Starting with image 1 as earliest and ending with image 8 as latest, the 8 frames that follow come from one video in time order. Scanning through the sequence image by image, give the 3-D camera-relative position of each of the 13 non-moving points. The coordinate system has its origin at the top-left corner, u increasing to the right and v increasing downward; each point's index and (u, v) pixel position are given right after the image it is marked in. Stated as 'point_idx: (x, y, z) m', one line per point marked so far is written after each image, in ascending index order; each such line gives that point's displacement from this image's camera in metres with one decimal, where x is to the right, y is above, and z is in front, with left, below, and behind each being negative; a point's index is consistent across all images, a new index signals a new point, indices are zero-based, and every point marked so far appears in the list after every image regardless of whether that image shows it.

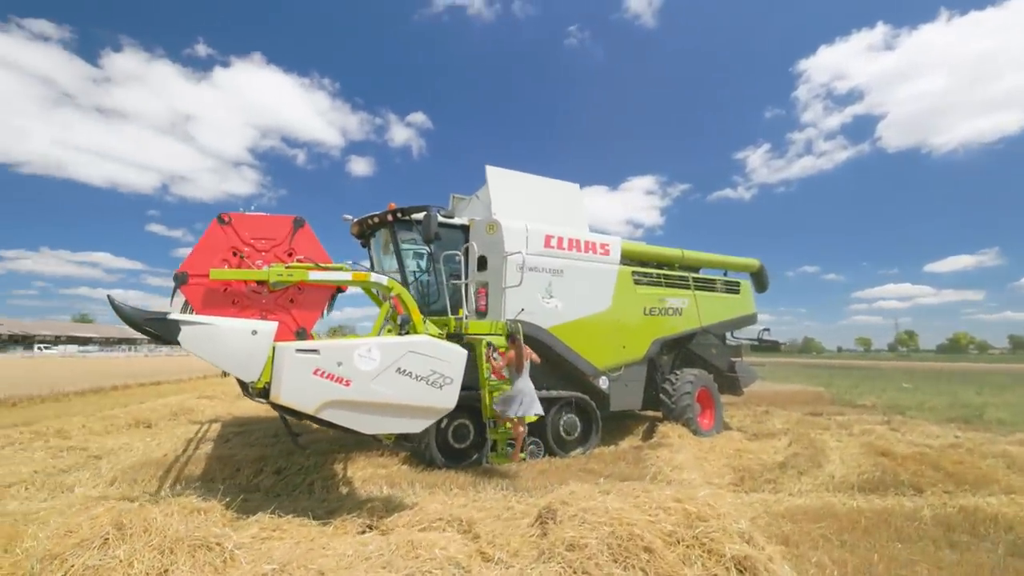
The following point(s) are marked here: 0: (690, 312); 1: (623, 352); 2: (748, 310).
0: (+3.4, -0.5, +8.9) m
1: (+1.9, -1.1, +8.0) m
2: (+5.0, -0.5, +10.0) m
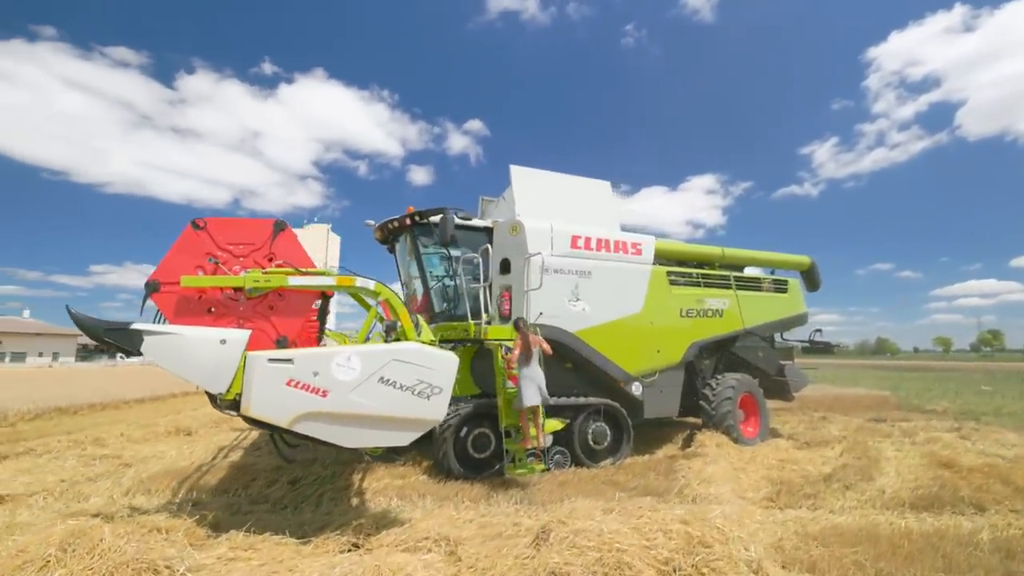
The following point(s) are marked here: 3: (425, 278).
0: (+3.8, -0.4, +8.3) m
1: (+2.3, -1.1, +7.4) m
2: (+5.5, -0.4, +9.1) m
3: (-1.3, +0.1, +6.9) m
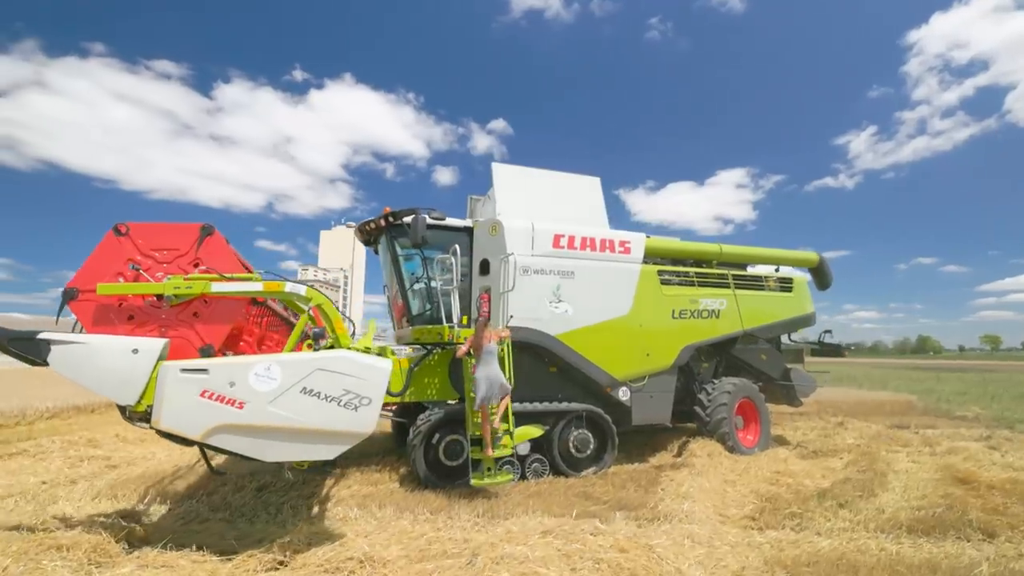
0: (+3.6, -0.4, +7.9) m
1: (+2.0, -1.1, +7.1) m
2: (+5.4, -0.4, +8.6) m
3: (-1.6, +0.1, +6.8) m
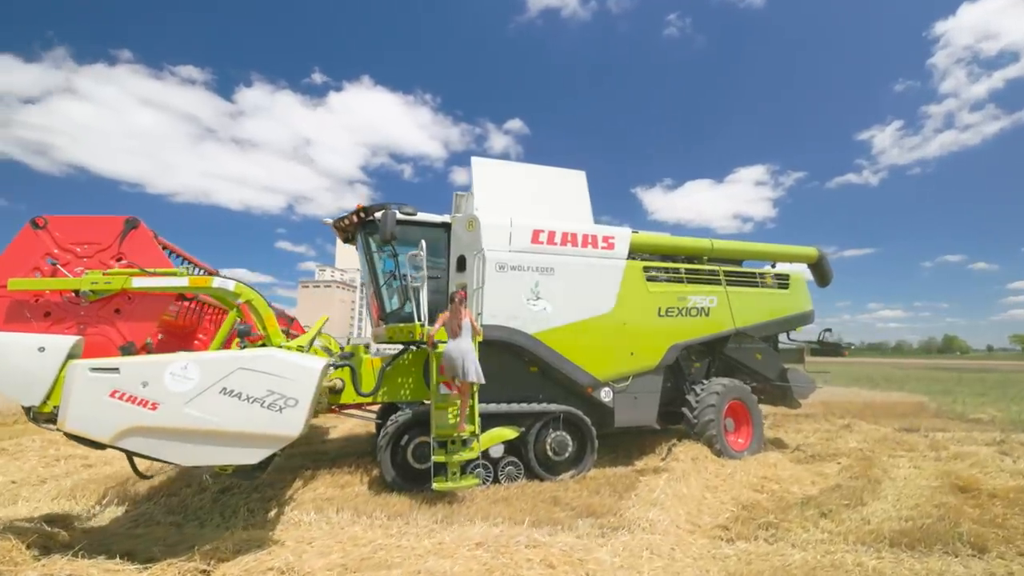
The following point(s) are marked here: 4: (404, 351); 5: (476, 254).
0: (+3.3, -0.4, +7.5) m
1: (+1.7, -1.0, +6.8) m
2: (+5.1, -0.3, +8.2) m
3: (-1.9, +0.1, +6.6) m
4: (-1.4, -0.8, +6.3) m
5: (-0.5, +0.5, +6.3) m
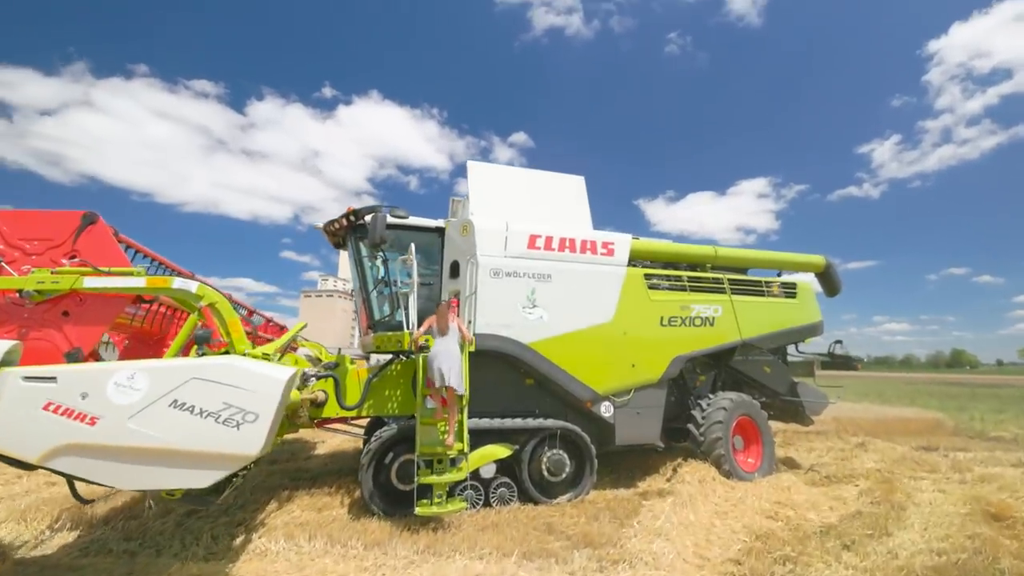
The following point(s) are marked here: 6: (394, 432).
0: (+3.3, -0.5, +7.1) m
1: (+1.6, -1.1, +6.4) m
2: (+5.0, -0.5, +7.8) m
3: (-2.0, 0.0, +6.2) m
4: (-1.5, -0.9, +5.9) m
5: (-0.5, +0.4, +5.9) m
6: (-1.3, -1.6, +5.2) m
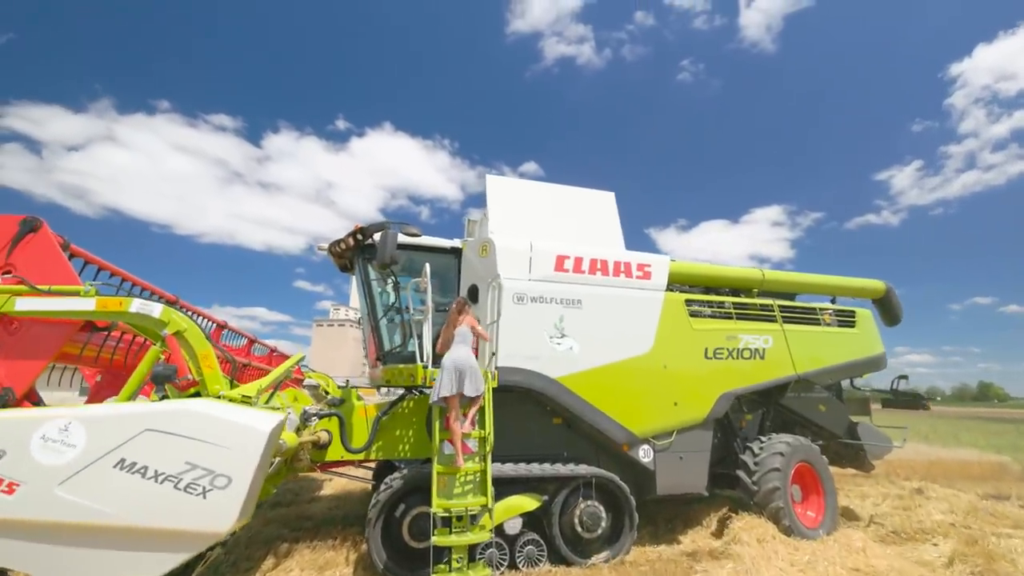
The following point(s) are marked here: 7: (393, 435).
0: (+3.6, -0.9, +6.4) m
1: (+2.0, -1.5, +5.7) m
2: (+5.4, -0.9, +7.1) m
3: (-1.6, -0.3, +5.7) m
4: (-1.2, -1.2, +5.3) m
5: (-0.2, +0.1, +5.4) m
6: (-1.0, -1.8, +4.5) m
7: (-1.3, -1.6, +5.2) m
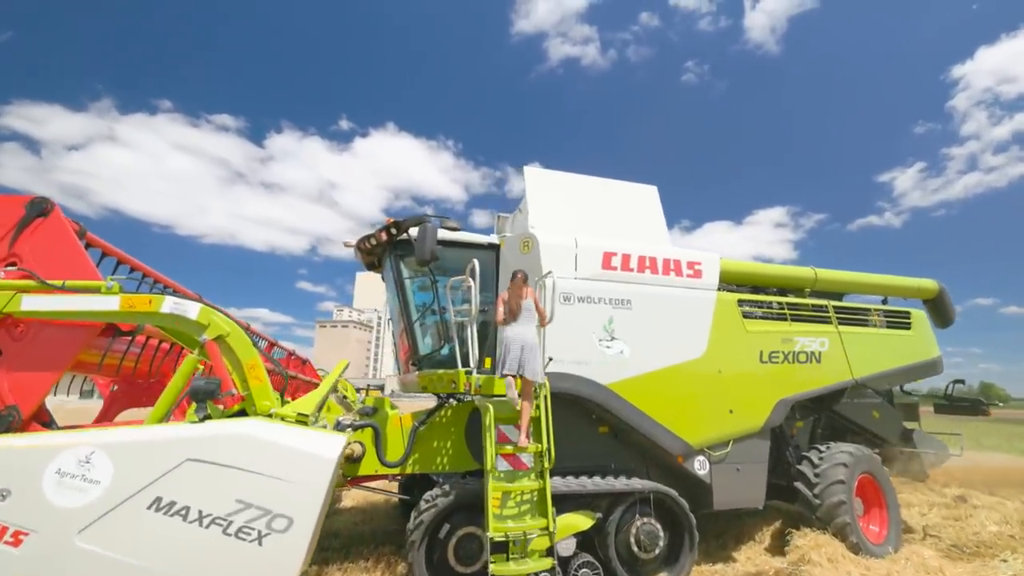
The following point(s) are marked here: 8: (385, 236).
0: (+4.1, -0.9, +6.0) m
1: (+2.4, -1.5, +5.3) m
2: (+5.8, -0.9, +6.7) m
3: (-1.2, -0.3, +5.3) m
4: (-0.7, -1.2, +4.9) m
5: (+0.2, +0.1, +5.0) m
6: (-0.5, -1.8, +4.1) m
7: (-0.8, -1.6, +4.8) m
8: (-1.4, +0.6, +5.2) m
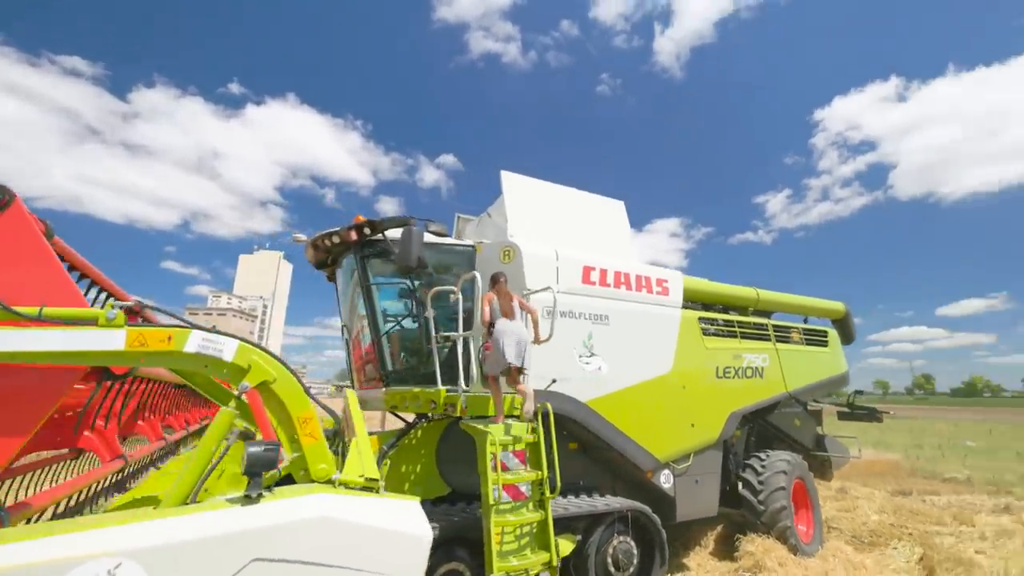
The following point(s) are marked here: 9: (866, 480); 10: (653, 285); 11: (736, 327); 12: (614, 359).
0: (+3.6, -1.2, +6.5) m
1: (+2.1, -1.7, +5.5) m
2: (+5.2, -1.3, +7.5) m
3: (-1.4, -0.3, +4.8) m
4: (-0.9, -1.3, +4.5) m
5: (+0.1, -0.1, +4.8) m
6: (-0.6, -1.9, +3.8) m
7: (-1.0, -1.7, +4.4) m
8: (-1.6, +0.5, +4.7) m
9: (+8.3, -4.4, +11.0) m
10: (+1.7, 0.0, +5.7) m
11: (+3.0, -0.5, +6.4) m
12: (+1.1, -0.8, +5.1) m
